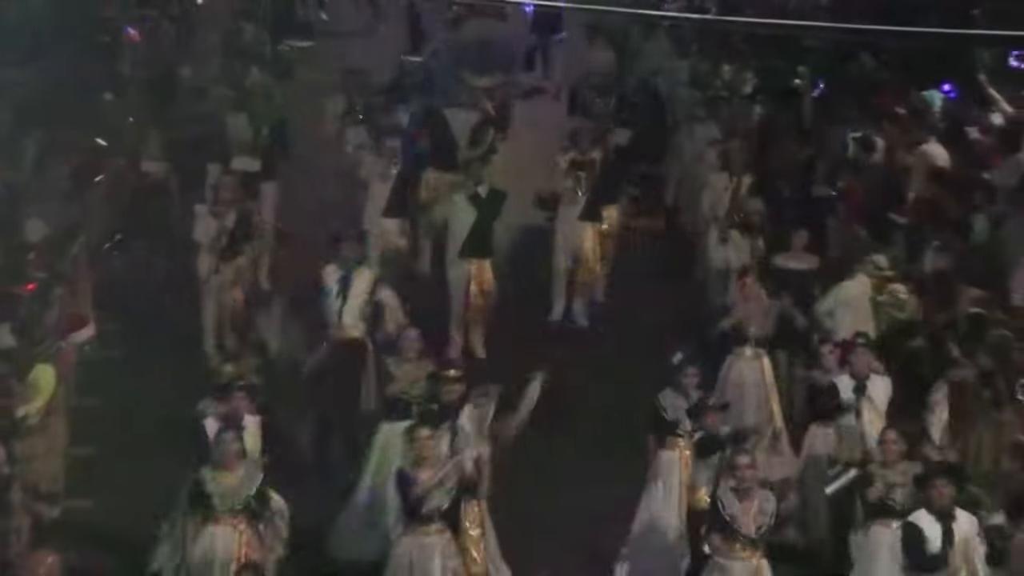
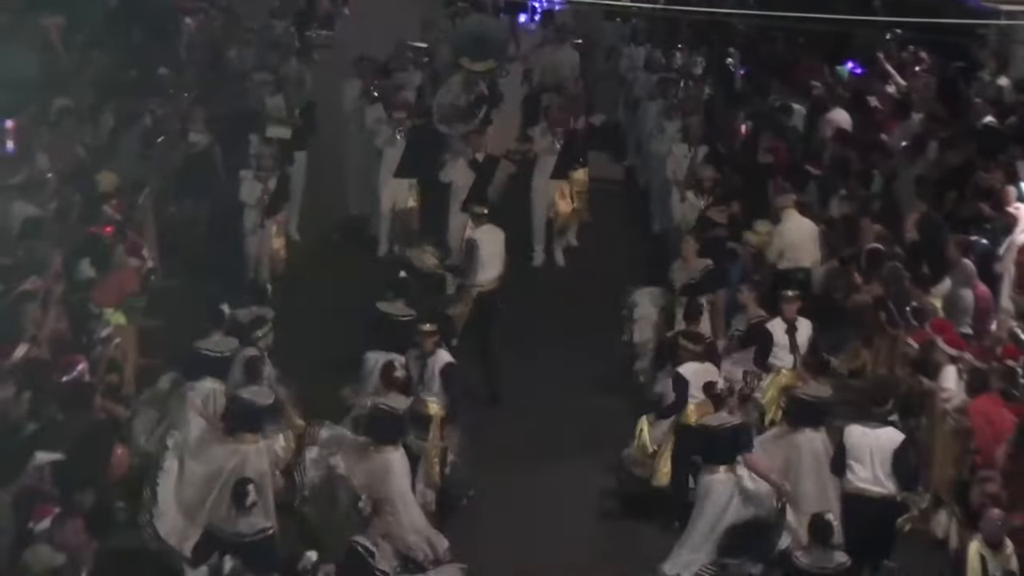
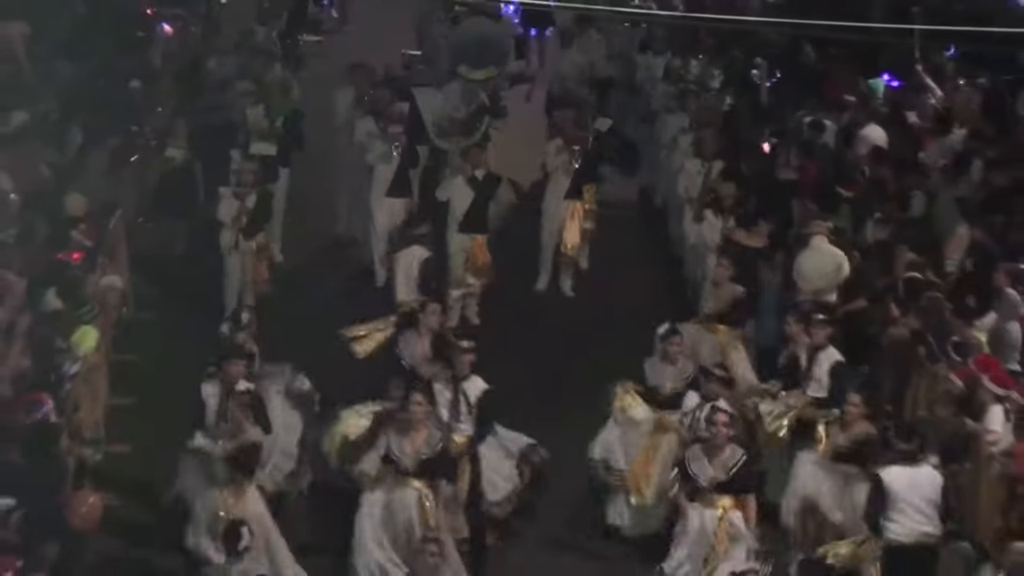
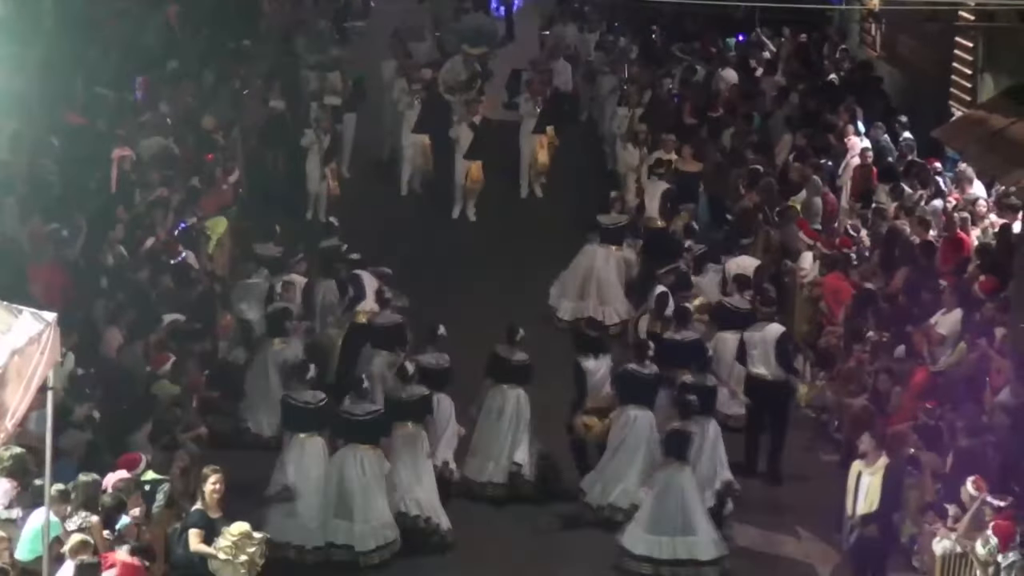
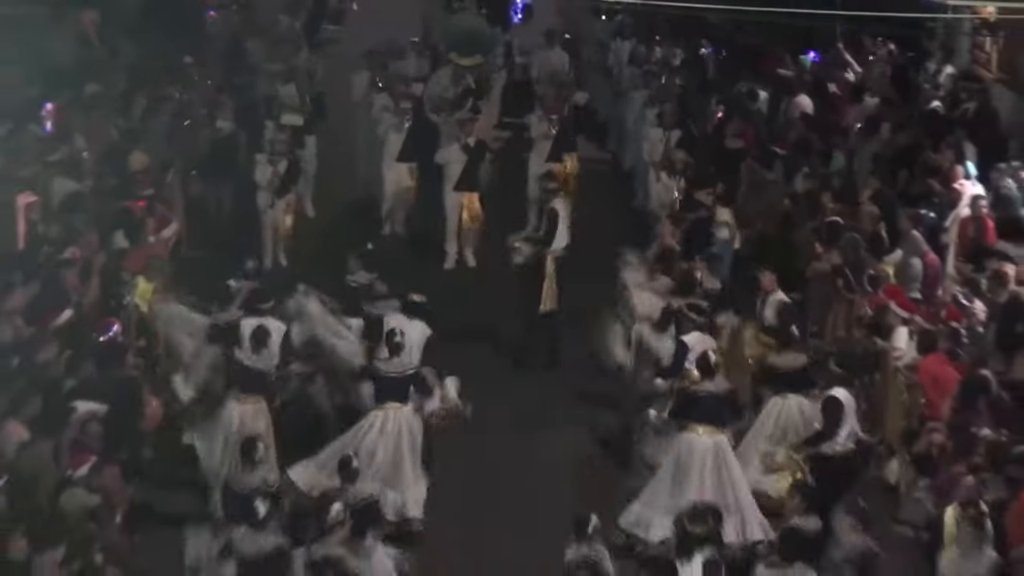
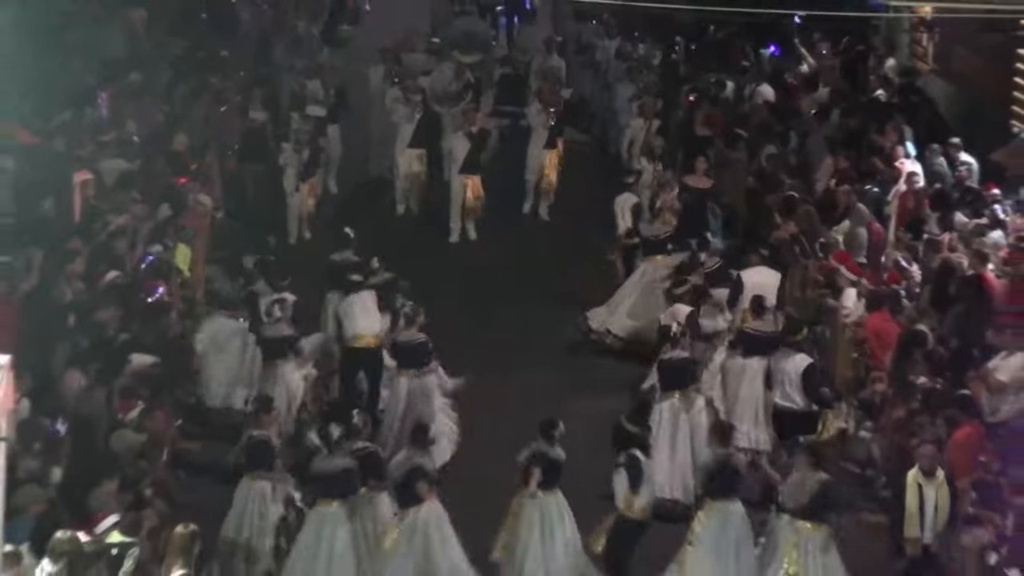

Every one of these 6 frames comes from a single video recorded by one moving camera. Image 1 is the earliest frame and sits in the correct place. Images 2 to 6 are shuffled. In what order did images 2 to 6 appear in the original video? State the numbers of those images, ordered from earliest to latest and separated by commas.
3, 2, 5, 6, 4
